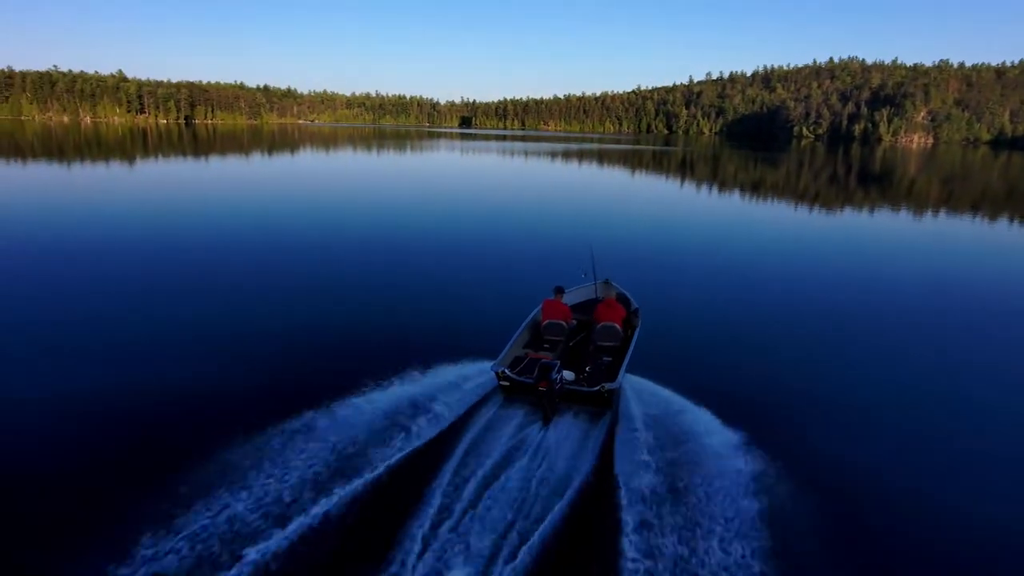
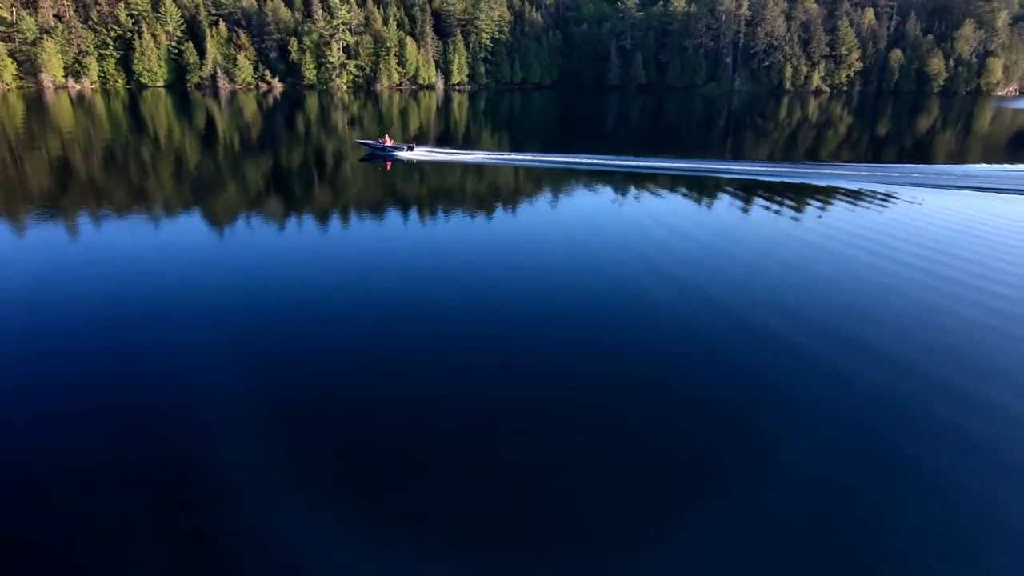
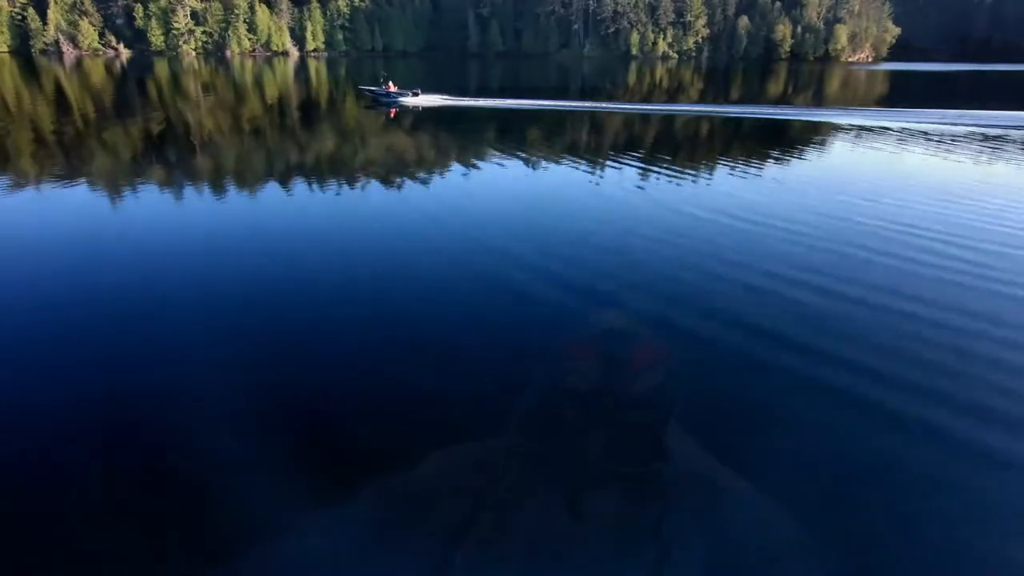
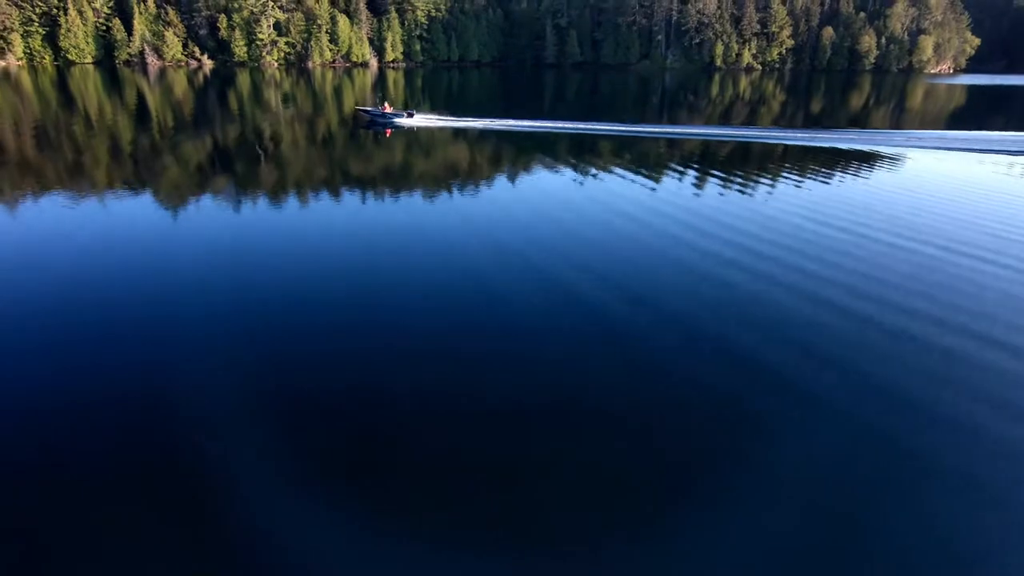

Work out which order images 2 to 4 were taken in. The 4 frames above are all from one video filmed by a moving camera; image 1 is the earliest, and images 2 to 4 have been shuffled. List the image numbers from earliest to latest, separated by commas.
3, 4, 2
